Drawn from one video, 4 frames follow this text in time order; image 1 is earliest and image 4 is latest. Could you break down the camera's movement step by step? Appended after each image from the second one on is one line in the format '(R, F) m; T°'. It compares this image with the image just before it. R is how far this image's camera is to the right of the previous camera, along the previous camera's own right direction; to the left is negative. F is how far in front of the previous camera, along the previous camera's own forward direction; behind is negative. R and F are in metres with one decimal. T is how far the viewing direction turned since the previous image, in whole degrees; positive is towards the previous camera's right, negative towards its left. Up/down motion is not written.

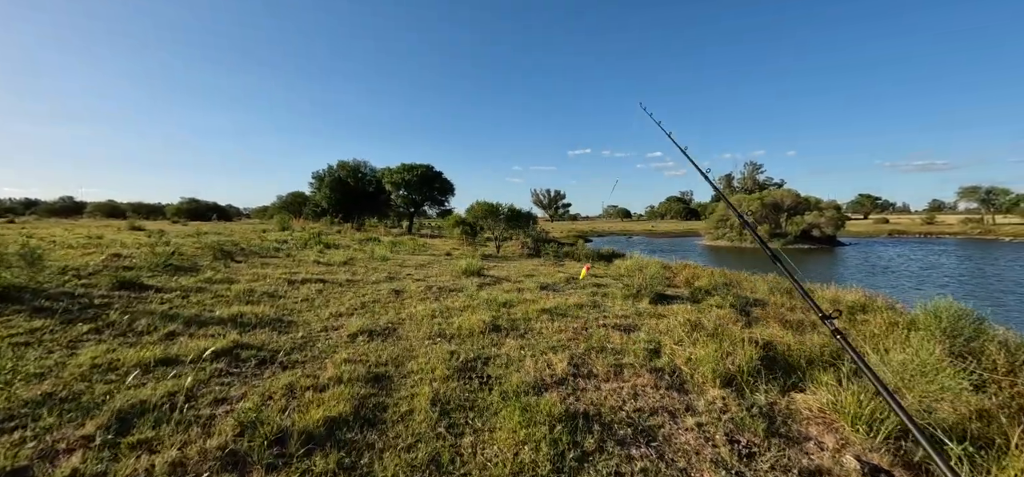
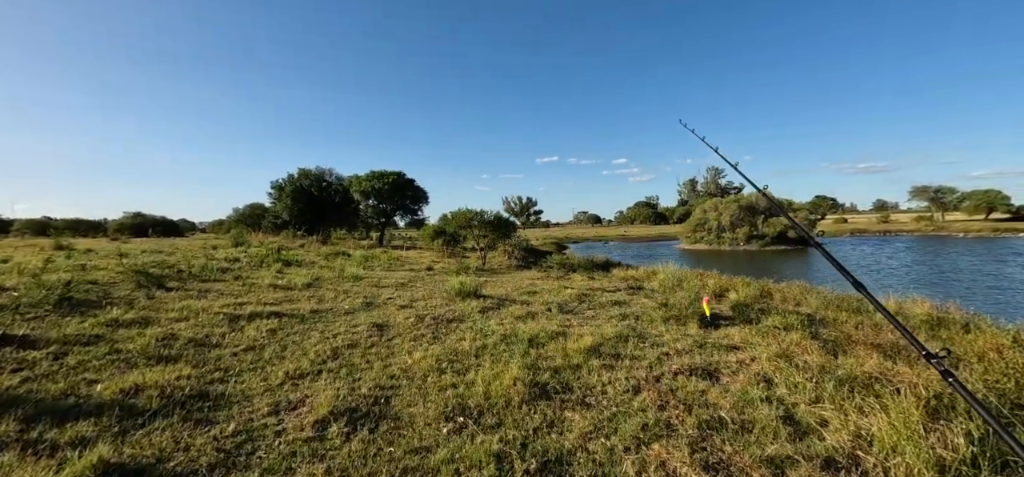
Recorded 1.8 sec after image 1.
(-0.7, +1.9) m; +4°
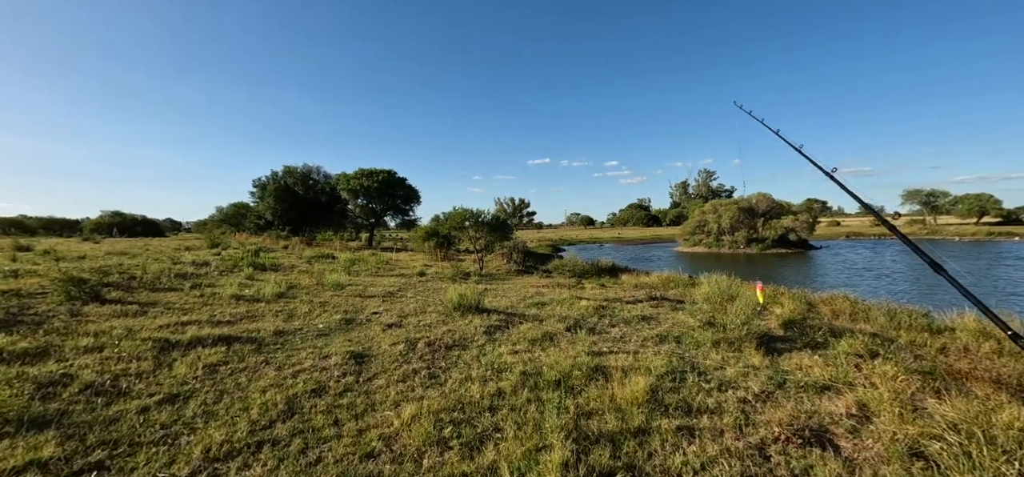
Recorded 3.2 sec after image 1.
(-0.3, +1.4) m; +1°
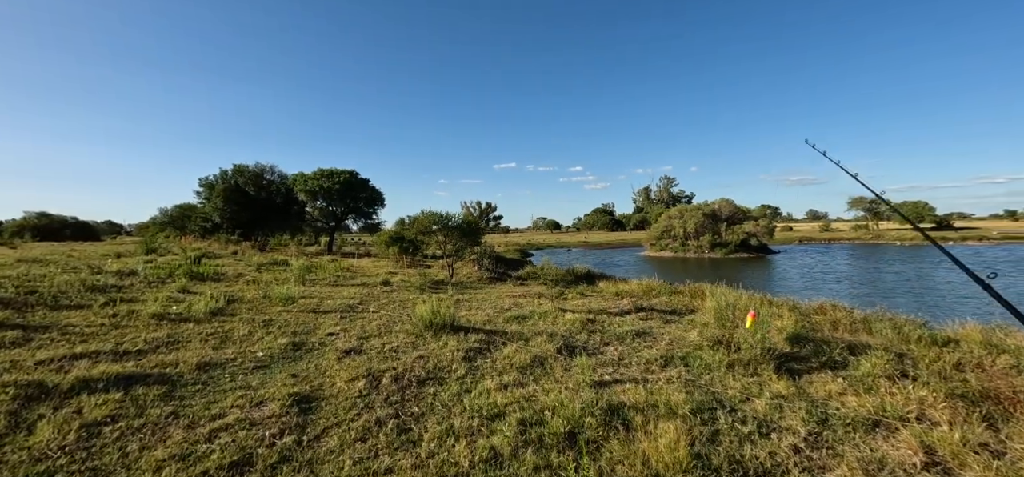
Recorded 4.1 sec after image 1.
(-0.2, +0.9) m; +5°
